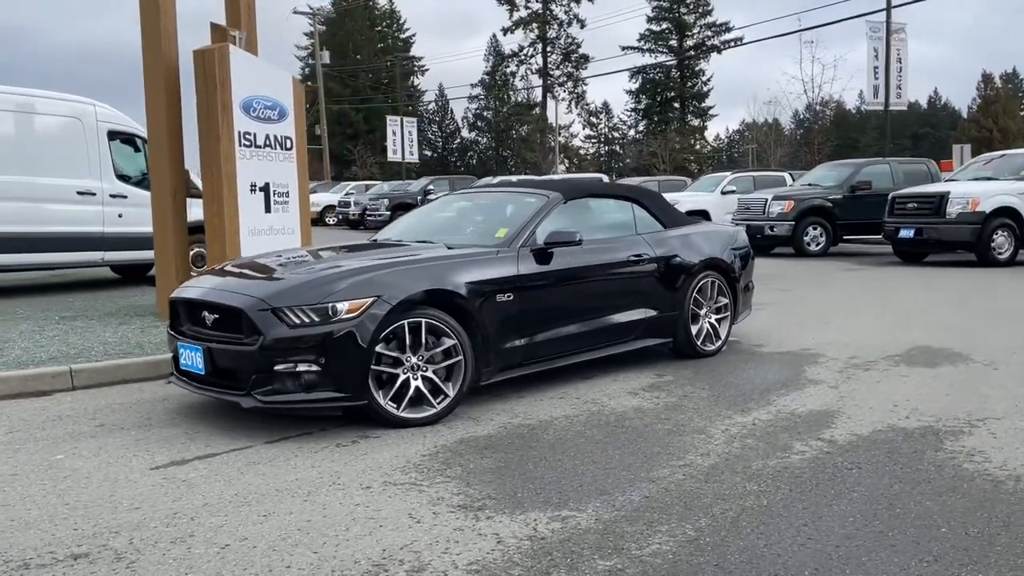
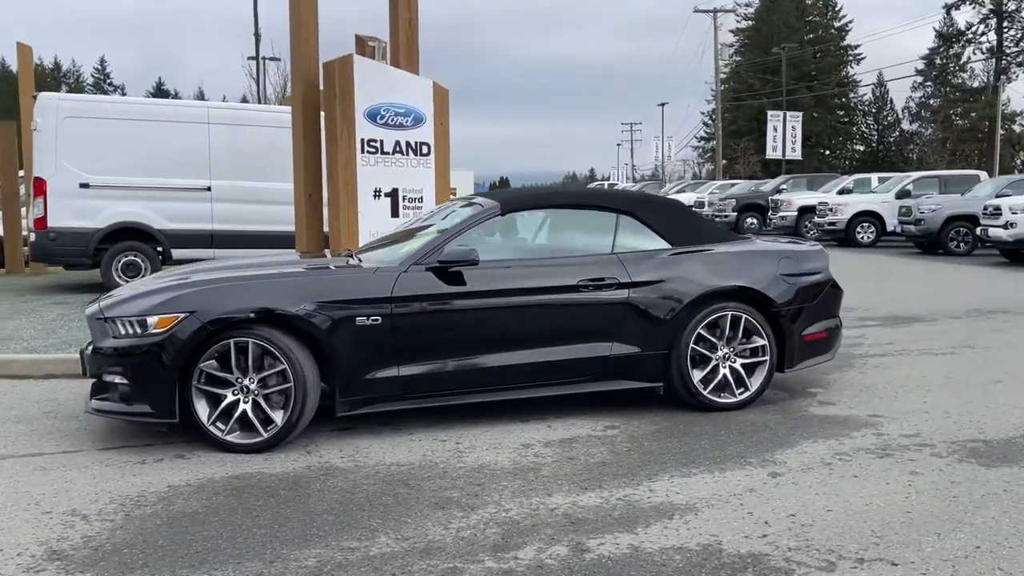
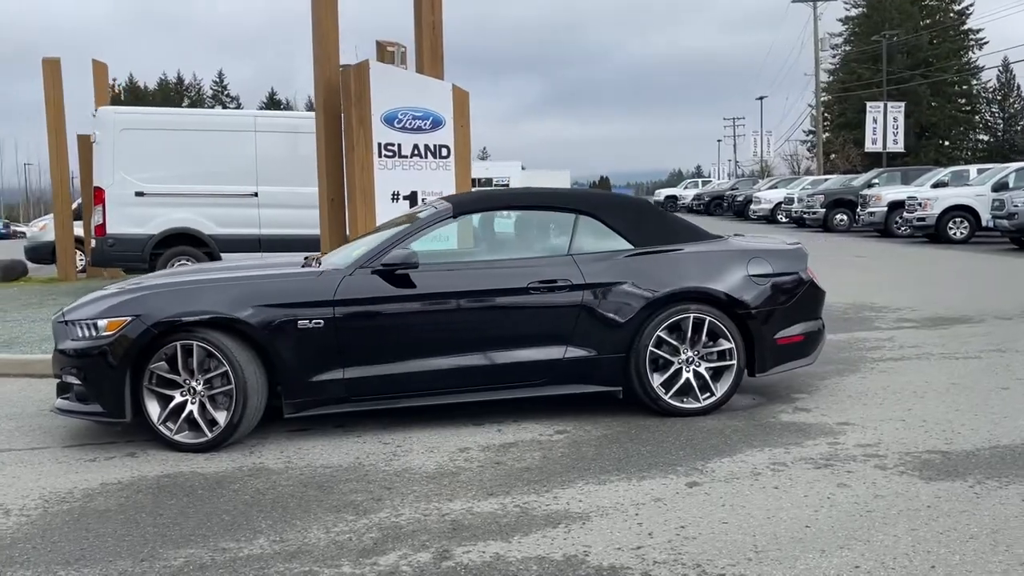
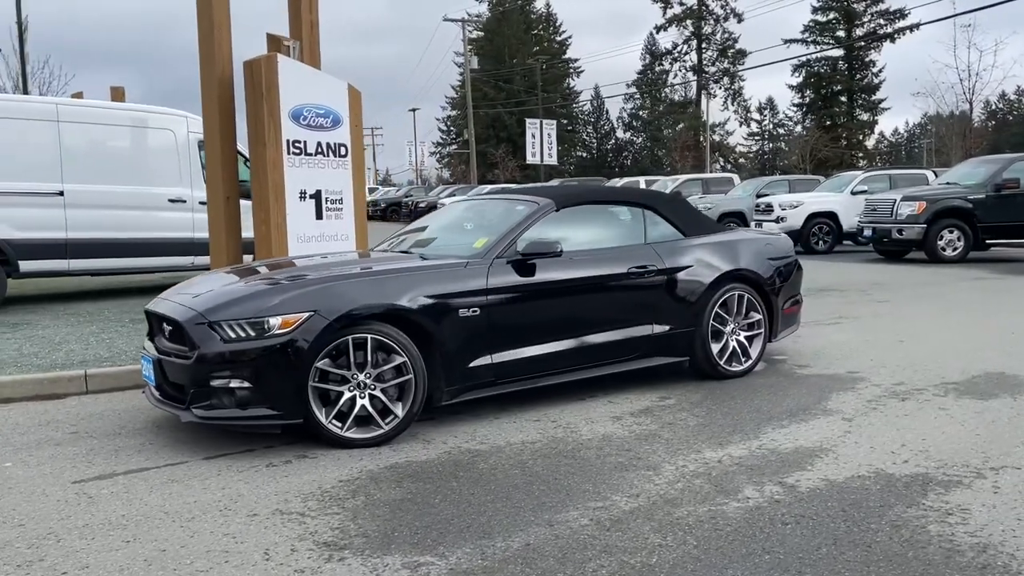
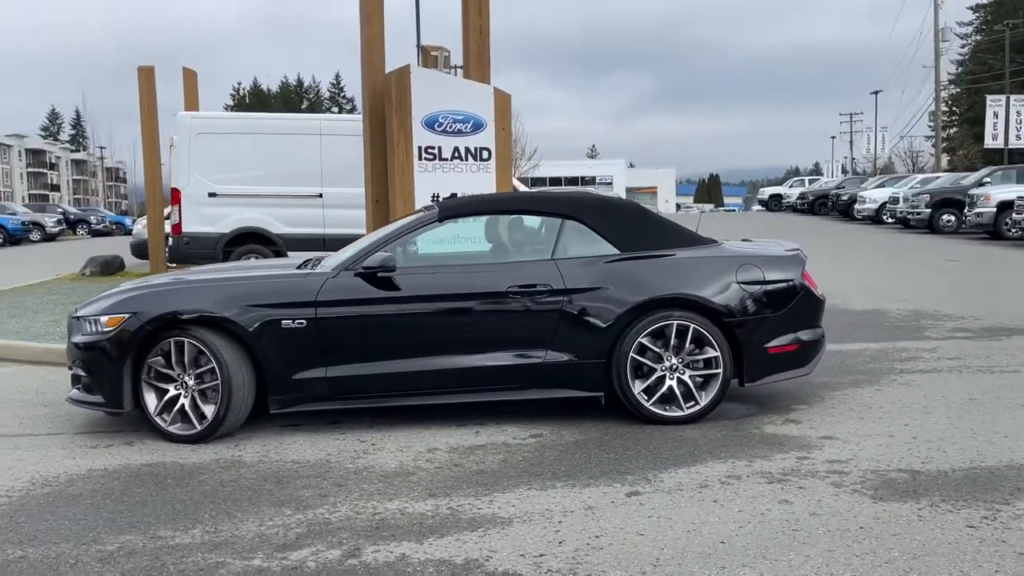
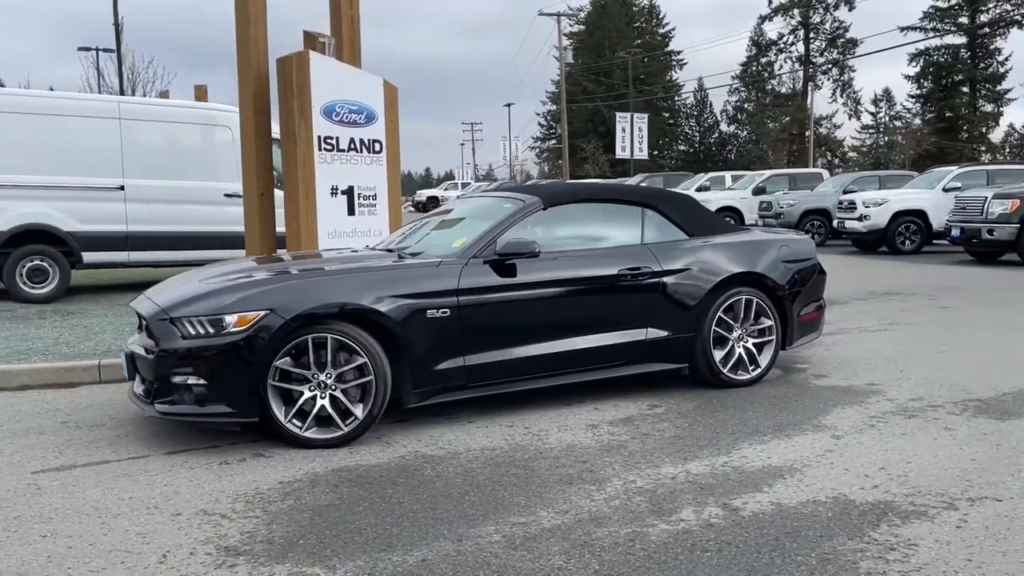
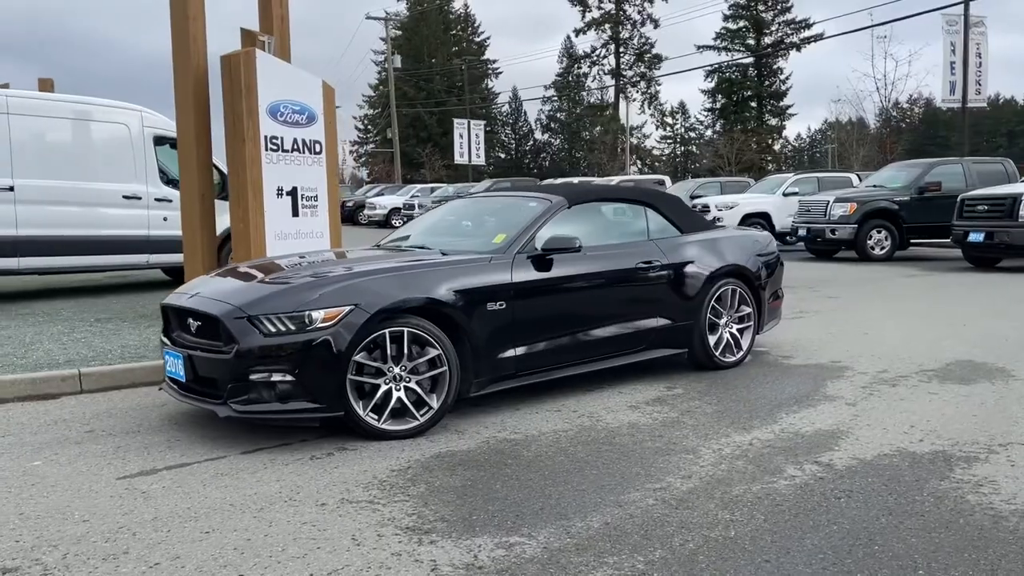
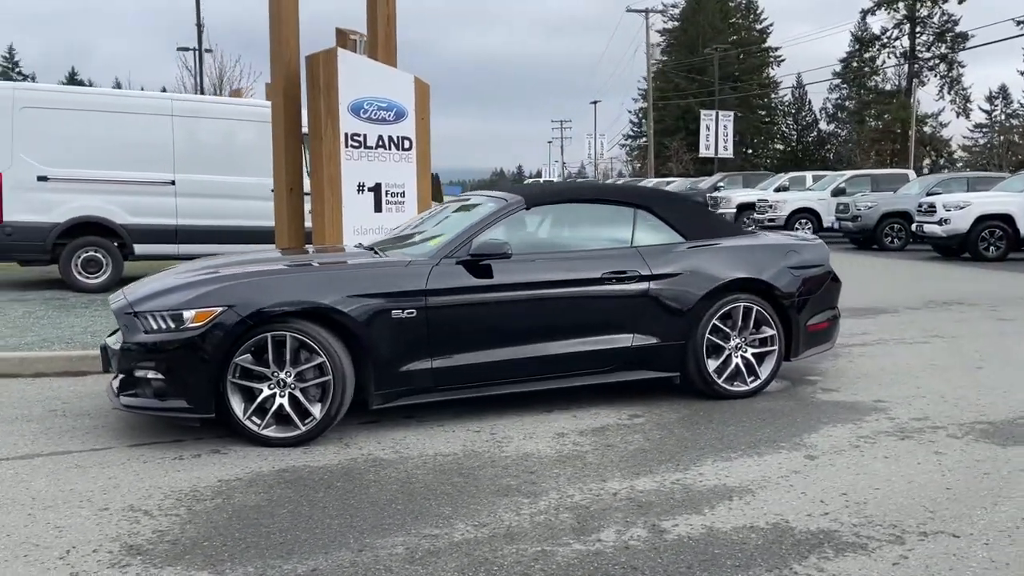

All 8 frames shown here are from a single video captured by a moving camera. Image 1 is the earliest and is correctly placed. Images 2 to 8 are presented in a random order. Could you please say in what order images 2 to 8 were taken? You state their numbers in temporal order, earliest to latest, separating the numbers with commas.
7, 4, 6, 8, 2, 3, 5
